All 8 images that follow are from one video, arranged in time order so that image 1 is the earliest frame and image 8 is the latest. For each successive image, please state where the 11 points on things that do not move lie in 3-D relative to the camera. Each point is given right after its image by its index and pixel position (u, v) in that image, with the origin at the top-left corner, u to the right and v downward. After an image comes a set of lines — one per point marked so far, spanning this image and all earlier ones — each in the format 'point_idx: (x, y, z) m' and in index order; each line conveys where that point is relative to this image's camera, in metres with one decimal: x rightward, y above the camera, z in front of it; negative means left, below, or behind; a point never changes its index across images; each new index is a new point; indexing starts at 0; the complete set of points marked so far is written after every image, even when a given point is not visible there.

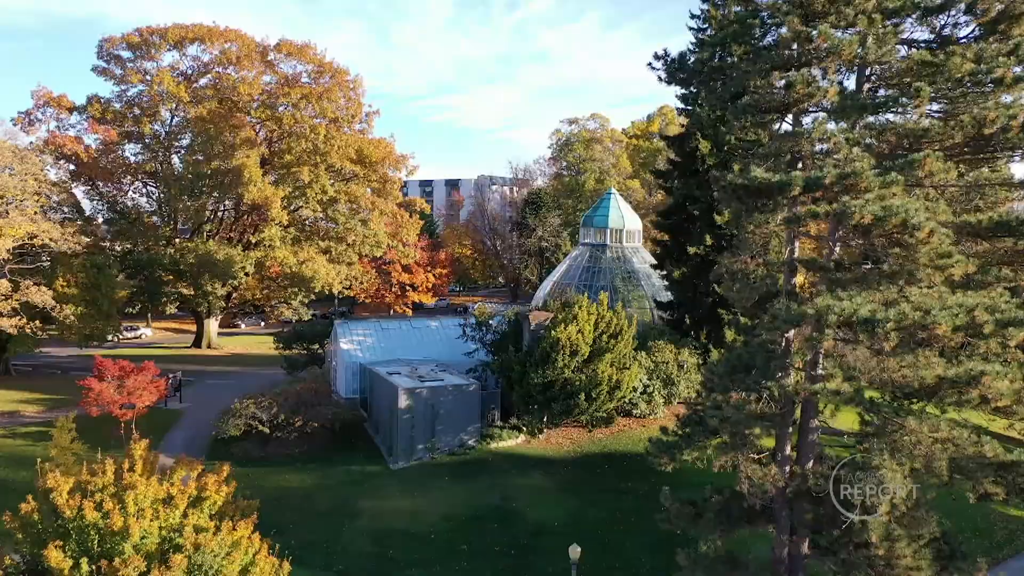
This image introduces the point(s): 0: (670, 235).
0: (+3.1, +1.0, +18.8) m
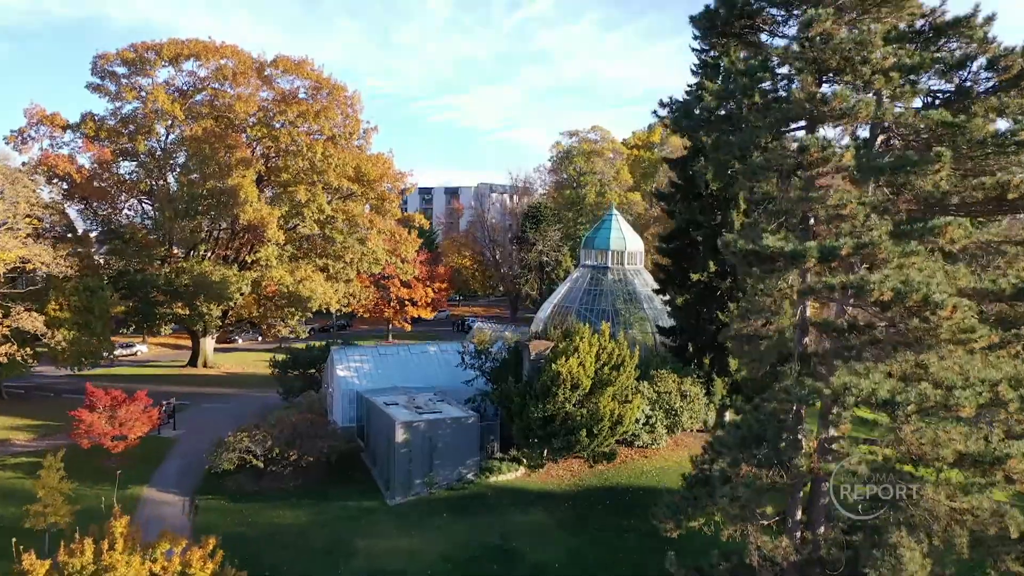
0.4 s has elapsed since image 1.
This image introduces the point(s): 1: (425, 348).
0: (+3.1, +0.5, +18.5) m
1: (-1.7, -1.2, +19.5) m
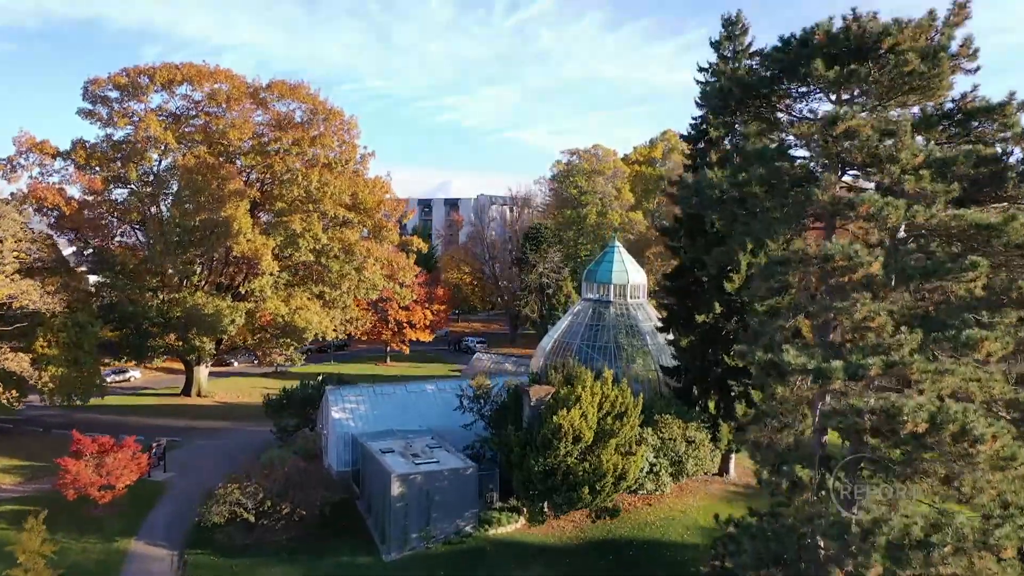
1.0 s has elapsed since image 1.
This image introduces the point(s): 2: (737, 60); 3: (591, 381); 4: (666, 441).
0: (+3.1, -0.2, +18.0) m
1: (-1.8, -2.0, +19.0) m
2: (+4.1, +4.2, +17.6) m
3: (+1.3, -1.5, +15.4) m
4: (+2.6, -2.6, +16.3) m
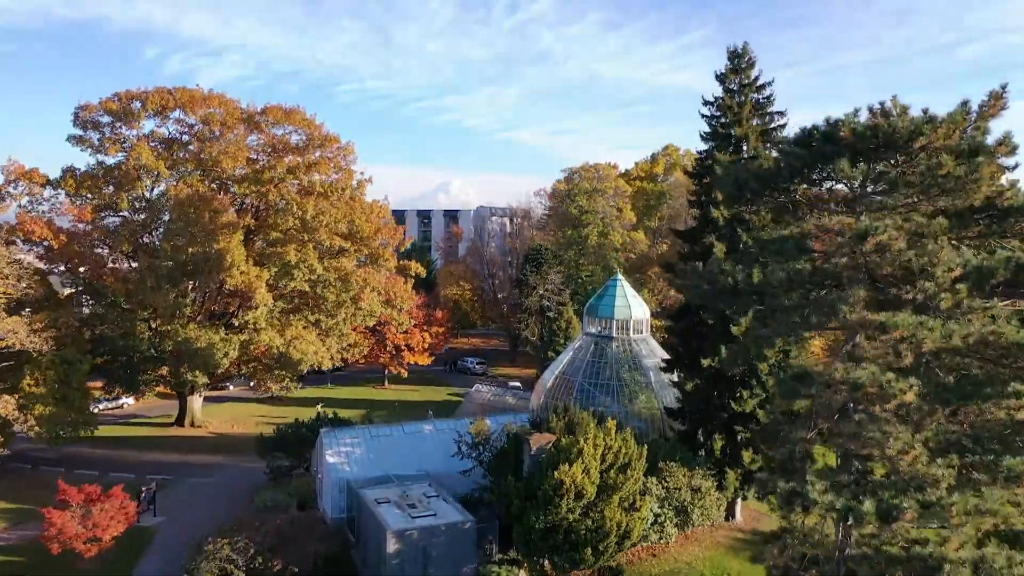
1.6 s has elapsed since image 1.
0: (+3.0, -0.9, +17.5) m
1: (-1.8, -2.7, +18.5) m
2: (+4.1, +3.4, +17.1) m
3: (+1.2, -2.2, +14.9) m
4: (+2.6, -3.3, +15.8) m
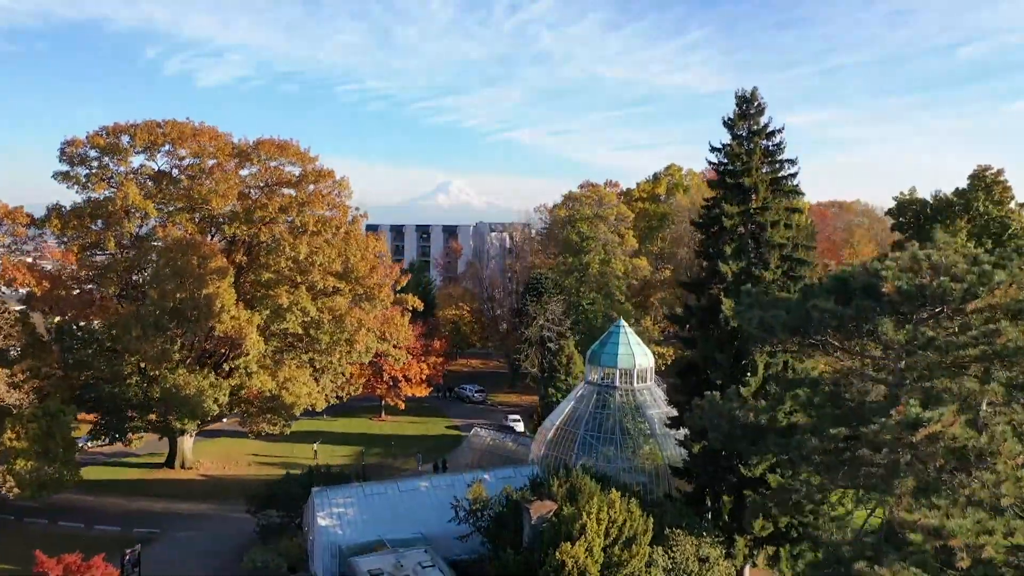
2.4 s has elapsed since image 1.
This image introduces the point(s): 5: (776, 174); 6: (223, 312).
0: (+3.0, -1.9, +16.8) m
1: (-1.8, -3.6, +17.8) m
2: (+4.1, +2.5, +16.4) m
3: (+1.2, -3.2, +14.2) m
4: (+2.6, -4.3, +15.1) m
5: (+4.6, +2.0, +16.6) m
6: (-5.9, -0.5, +19.7) m
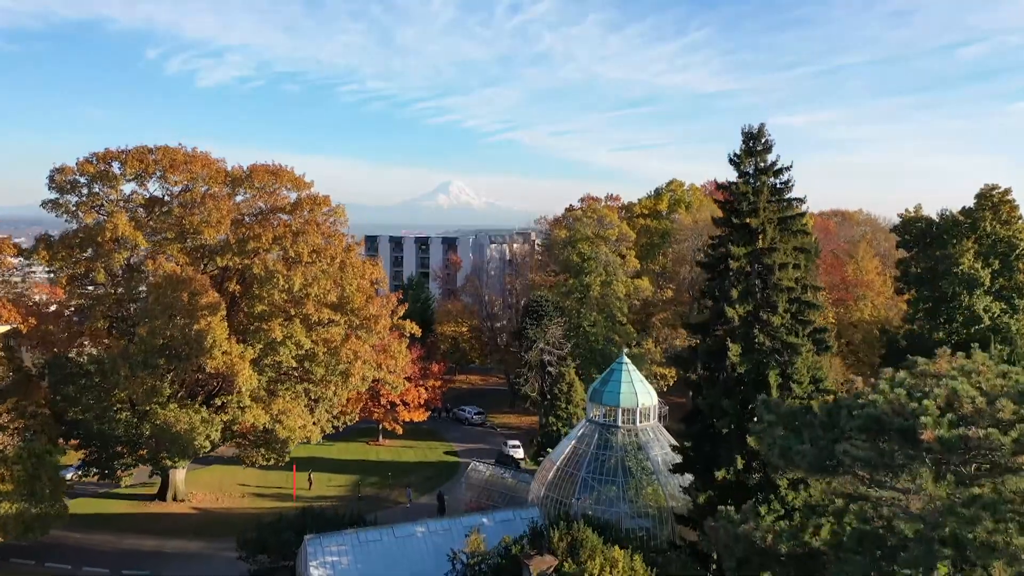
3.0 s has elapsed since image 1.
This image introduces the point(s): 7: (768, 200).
0: (+3.0, -2.6, +16.3) m
1: (-1.8, -4.3, +17.2) m
2: (+4.1, +1.8, +15.8) m
3: (+1.2, -3.9, +13.6) m
4: (+2.6, -5.0, +14.6) m
5: (+4.5, +1.2, +16.1) m
6: (-5.9, -1.2, +19.2) m
7: (+4.2, +1.5, +15.9) m
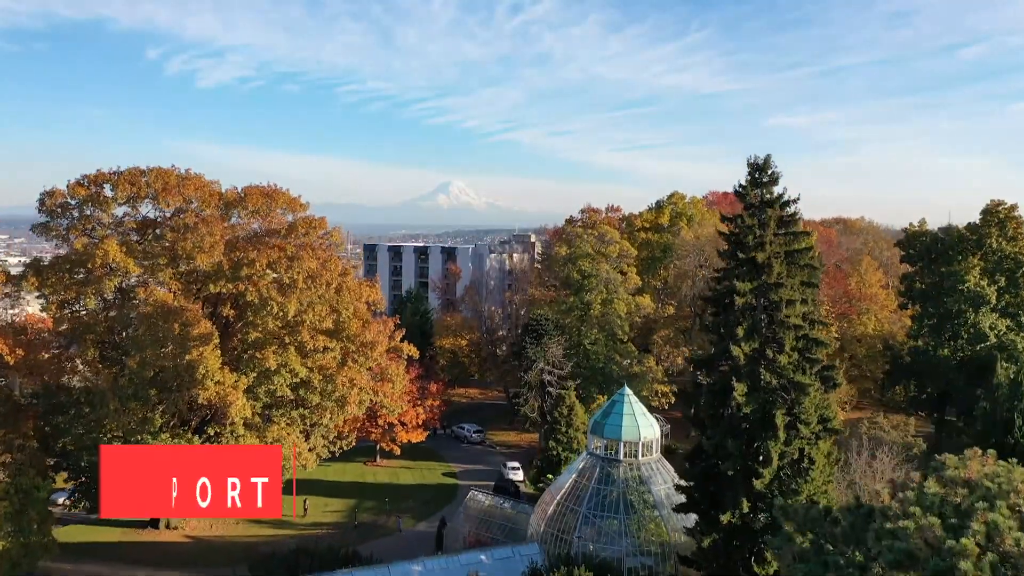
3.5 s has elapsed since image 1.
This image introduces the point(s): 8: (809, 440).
0: (+3.0, -3.2, +15.8) m
1: (-1.8, -4.9, +16.8) m
2: (+4.1, +1.2, +15.4) m
3: (+1.2, -4.4, +13.2) m
4: (+2.5, -5.5, +14.1) m
5: (+4.5, +0.7, +15.7) m
6: (-5.9, -1.8, +18.7) m
7: (+4.2, +0.9, +15.5) m
8: (+4.7, -2.4, +15.2) m
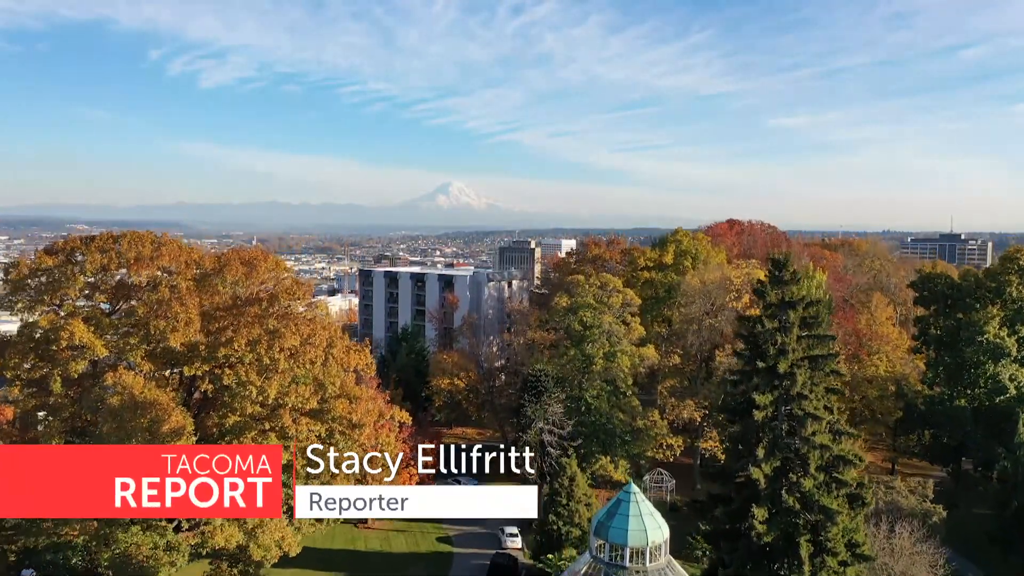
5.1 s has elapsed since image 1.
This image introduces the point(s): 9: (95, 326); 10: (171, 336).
0: (+2.9, -4.8, +14.4) m
1: (-1.9, -6.5, +15.4) m
2: (+4.0, -0.4, +14.0) m
3: (+1.1, -6.1, +11.8) m
4: (+2.5, -7.2, +12.7) m
5: (+4.5, -0.9, +14.3) m
6: (-6.0, -3.4, +17.3) m
7: (+4.1, -0.7, +14.0) m
8: (+4.6, -4.1, +13.8) m
9: (-8.4, -0.7, +19.4) m
10: (-6.6, -1.0, +18.7) m
